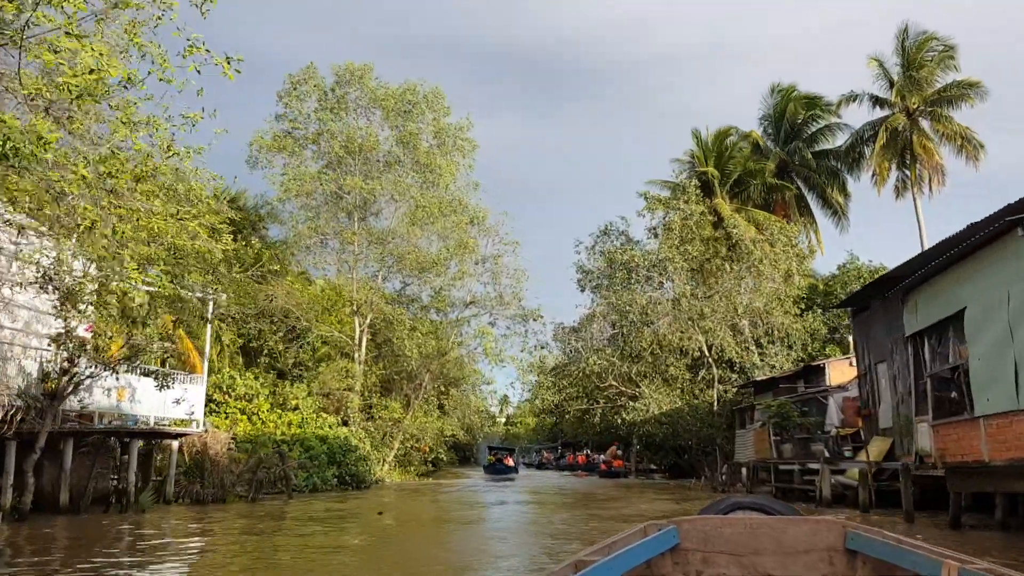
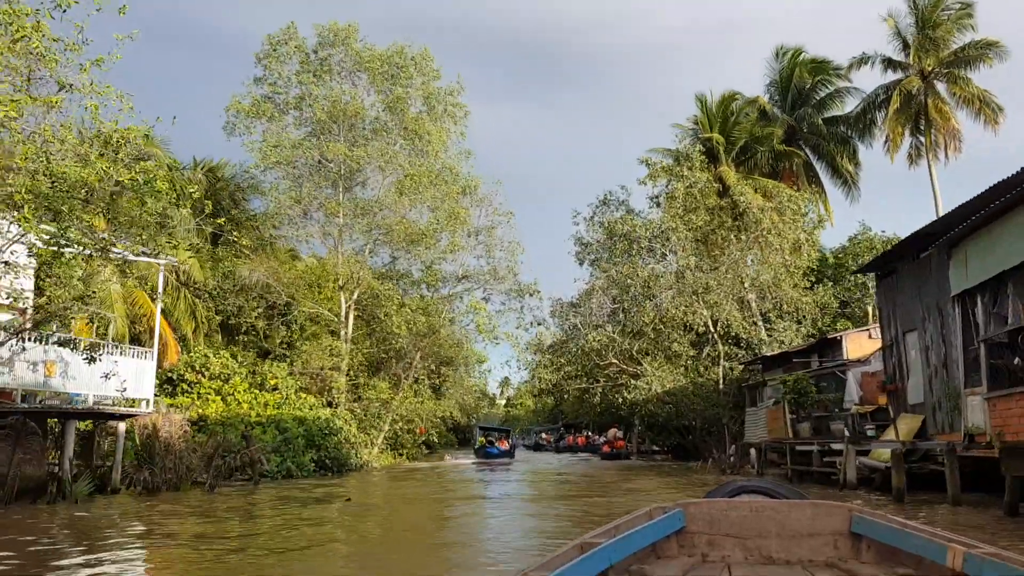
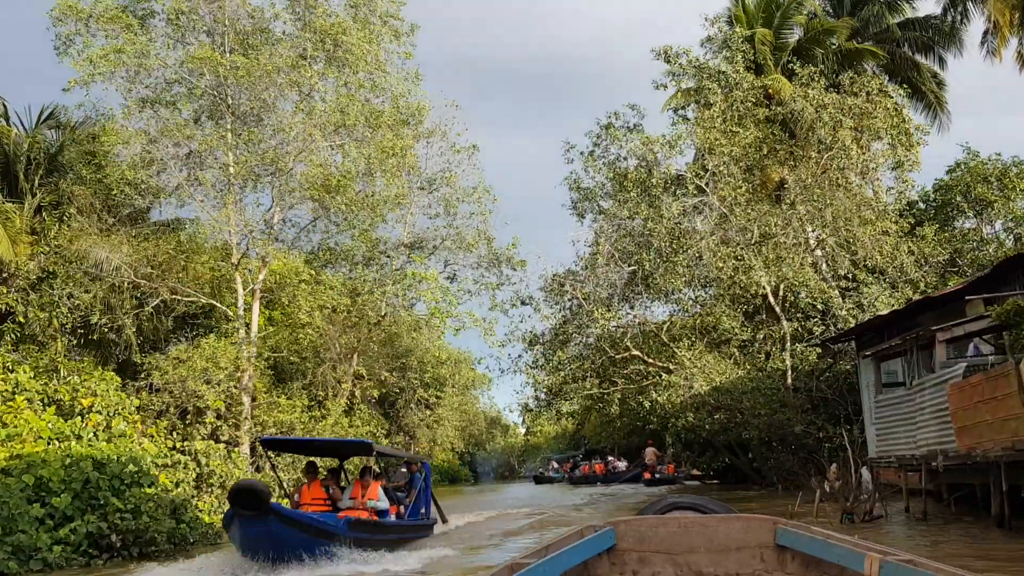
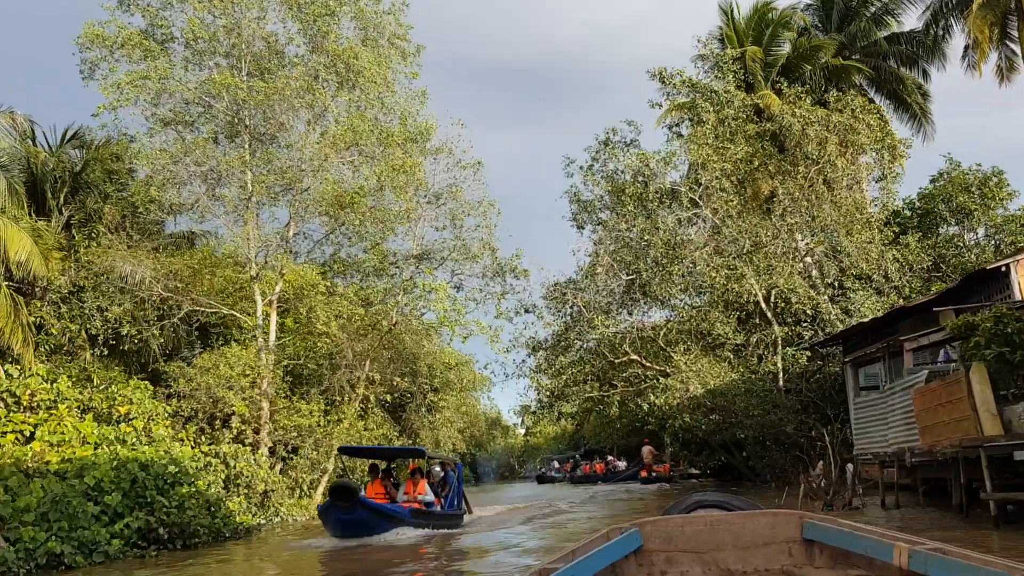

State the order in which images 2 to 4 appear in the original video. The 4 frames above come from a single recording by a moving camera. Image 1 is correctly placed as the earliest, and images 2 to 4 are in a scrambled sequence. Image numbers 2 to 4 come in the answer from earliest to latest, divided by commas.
2, 4, 3
